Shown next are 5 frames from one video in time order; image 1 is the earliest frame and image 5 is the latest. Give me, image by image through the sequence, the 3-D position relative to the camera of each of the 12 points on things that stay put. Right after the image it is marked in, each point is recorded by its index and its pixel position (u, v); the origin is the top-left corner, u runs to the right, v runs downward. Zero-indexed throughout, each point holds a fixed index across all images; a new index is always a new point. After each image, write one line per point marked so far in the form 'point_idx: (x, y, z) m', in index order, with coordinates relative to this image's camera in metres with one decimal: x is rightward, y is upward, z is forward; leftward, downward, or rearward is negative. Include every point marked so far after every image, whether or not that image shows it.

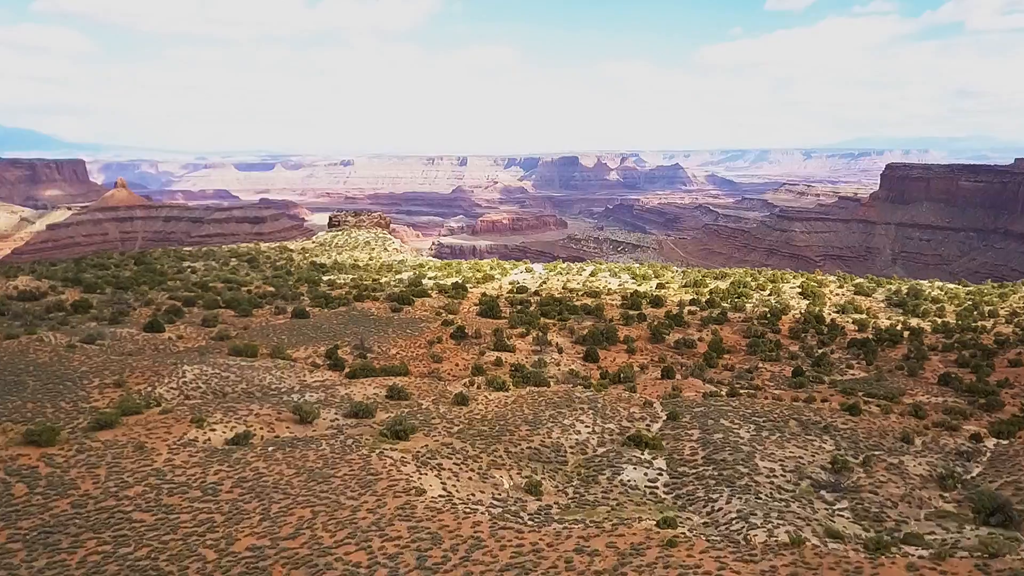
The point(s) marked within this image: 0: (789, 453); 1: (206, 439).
0: (+2.9, -1.7, +11.2) m
1: (-2.9, -1.4, +10.3) m
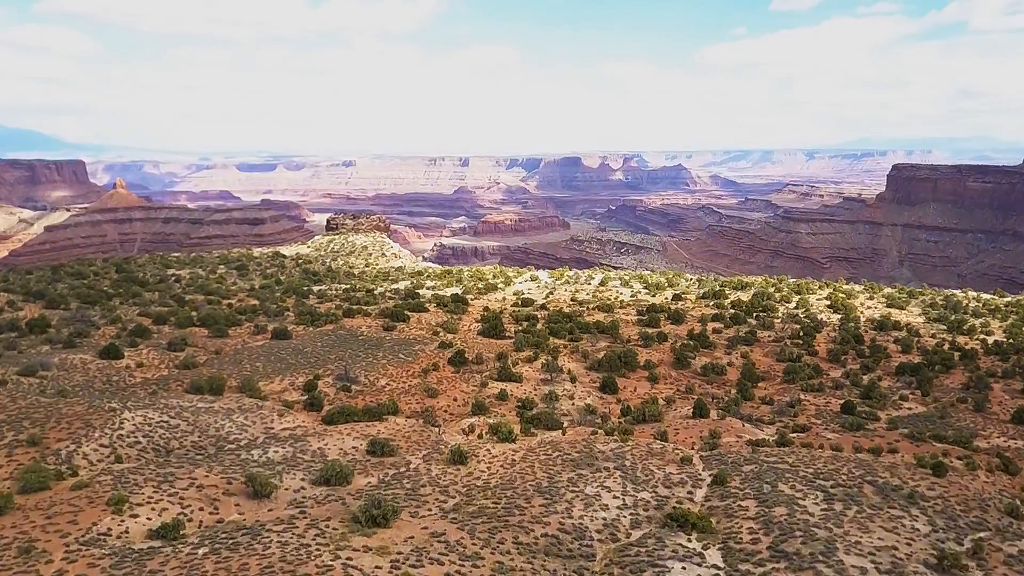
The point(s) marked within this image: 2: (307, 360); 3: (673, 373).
0: (+3.0, -2.1, +8.7) m
1: (-2.8, -1.8, +7.8) m
2: (-3.5, -1.2, +18.2) m
3: (+2.8, -1.5, +18.9) m
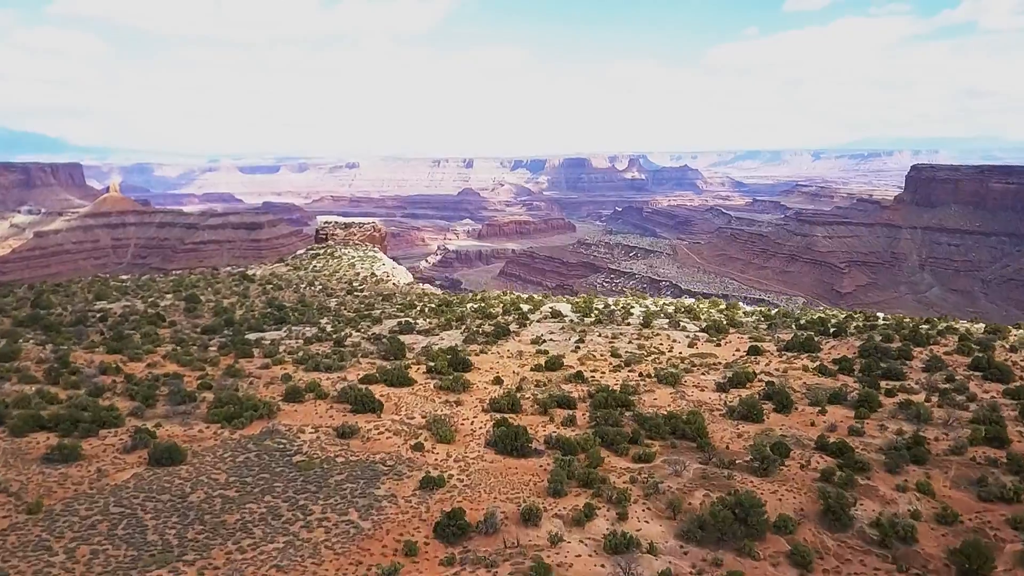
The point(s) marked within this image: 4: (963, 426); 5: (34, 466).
0: (+3.3, -3.1, +0.6) m
1: (-2.5, -2.8, -0.3) m
2: (-3.1, -2.3, +10.1) m
3: (+3.2, -2.6, +10.8) m
4: (+6.5, -2.0, +15.6) m
5: (-5.6, -2.0, +12.5) m
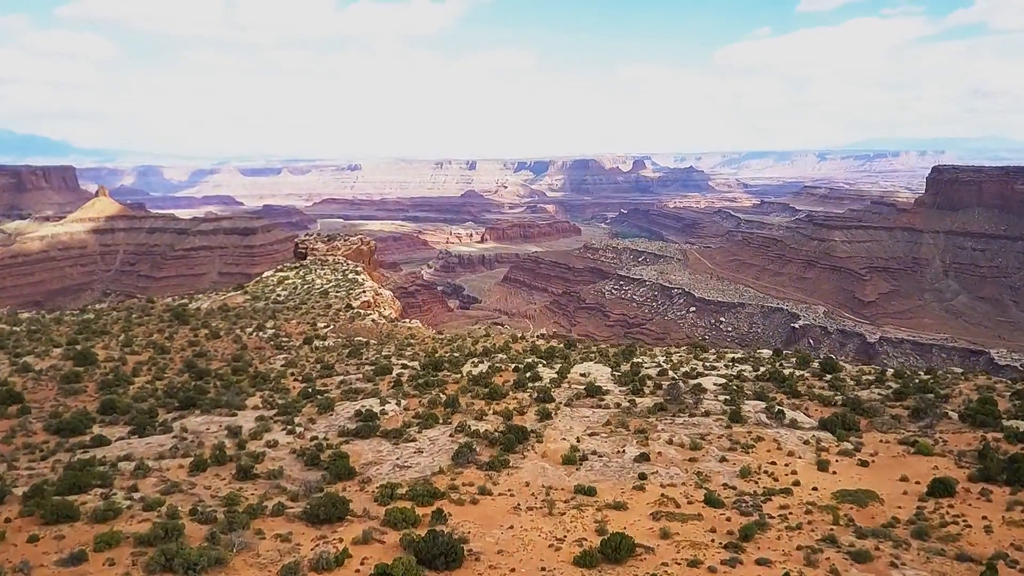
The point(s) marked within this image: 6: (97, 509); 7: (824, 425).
0: (+3.5, -4.3, -8.8) m
1: (-2.3, -4.0, -9.7) m
2: (-2.9, -3.5, +0.7) m
3: (+3.4, -3.8, +1.3) m
4: (+6.8, -3.2, +6.1) m
5: (-5.3, -3.3, +3.1) m
6: (-4.8, -2.6, +12.3) m
7: (+5.2, -2.2, +18.0) m
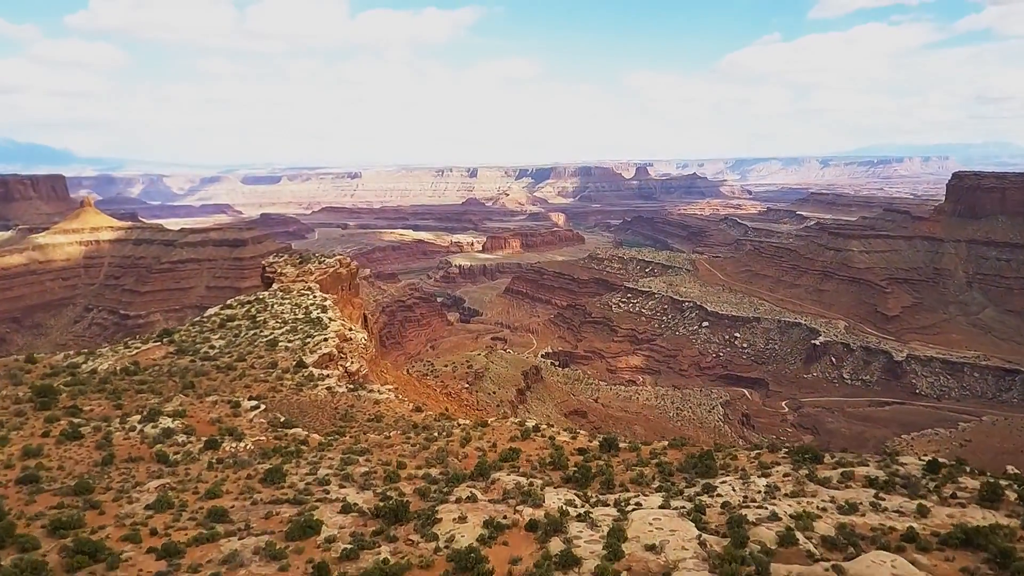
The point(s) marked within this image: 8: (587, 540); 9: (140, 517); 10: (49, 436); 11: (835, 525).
0: (+3.6, -5.3, -18.5) m
1: (-2.2, -5.1, -19.3) m
2: (-2.8, -4.6, -8.9) m
3: (+3.6, -4.9, -8.3) m
4: (+6.9, -4.3, -3.5) m
5: (-5.2, -4.4, -6.5) m
6: (-4.6, -3.8, +2.7) m
7: (+5.4, -3.4, +8.4) m
8: (+1.2, -3.0, +12.9) m
9: (-4.9, -3.1, +14.6) m
10: (-7.8, -2.6, +18.7) m
11: (+4.4, -3.0, +13.9) m
